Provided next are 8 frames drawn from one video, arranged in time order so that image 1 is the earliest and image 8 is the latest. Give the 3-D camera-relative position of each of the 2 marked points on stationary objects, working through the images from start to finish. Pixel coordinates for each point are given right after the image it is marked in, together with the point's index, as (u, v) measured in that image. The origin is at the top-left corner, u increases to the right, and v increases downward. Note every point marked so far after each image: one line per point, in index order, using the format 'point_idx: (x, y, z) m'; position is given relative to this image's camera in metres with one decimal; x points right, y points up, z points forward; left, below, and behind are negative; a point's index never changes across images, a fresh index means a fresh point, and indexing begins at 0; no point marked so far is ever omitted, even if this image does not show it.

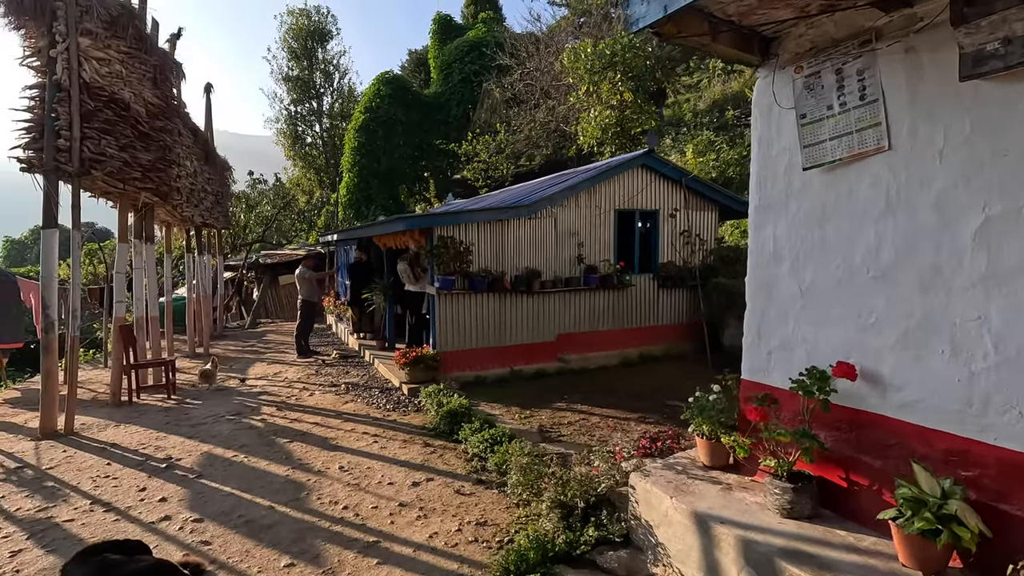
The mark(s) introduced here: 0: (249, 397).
0: (-4.2, -1.8, +8.5) m
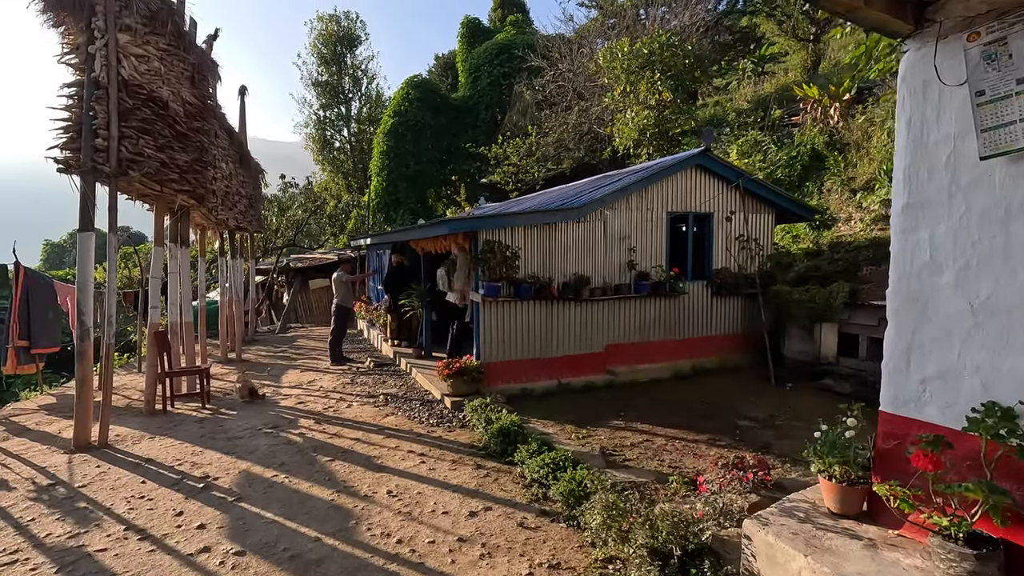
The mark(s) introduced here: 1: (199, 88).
0: (-3.5, -1.9, +8.2) m
1: (-4.9, +3.1, +8.3) m
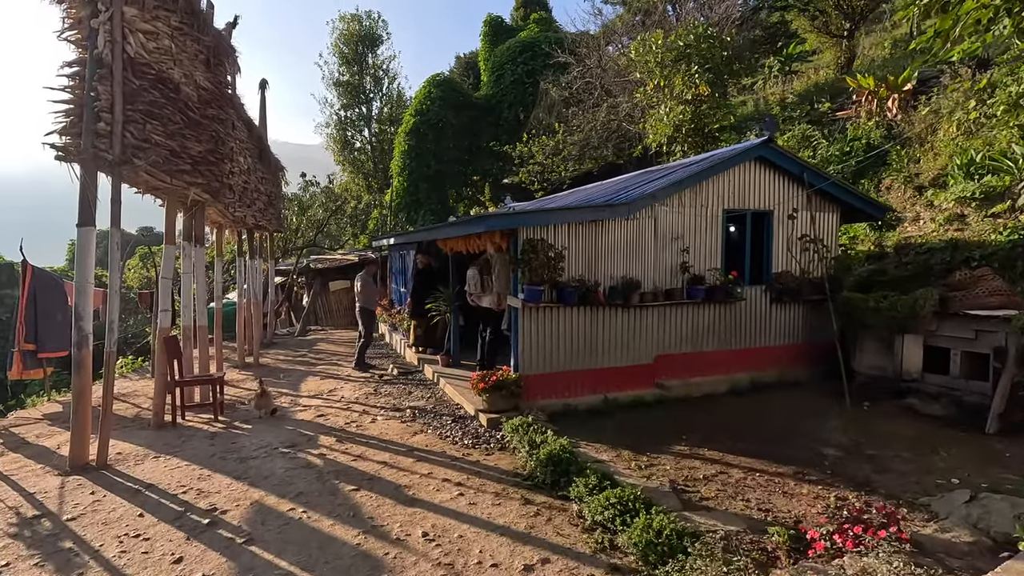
0: (-2.9, -1.9, +7.4) m
1: (-4.3, +3.1, +7.7) m
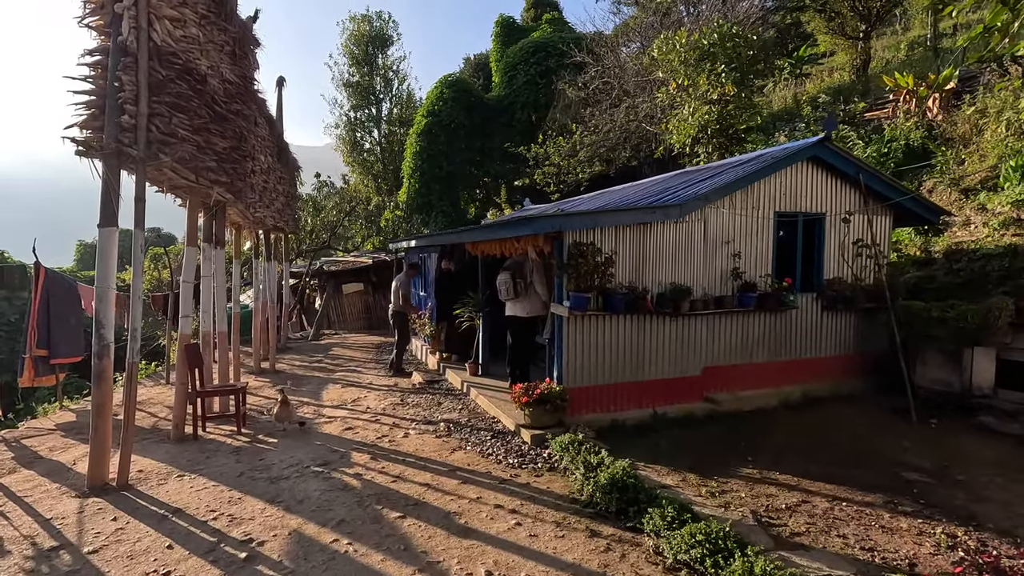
0: (-2.3, -2.0, +7.0) m
1: (-3.7, +3.0, +7.2) m
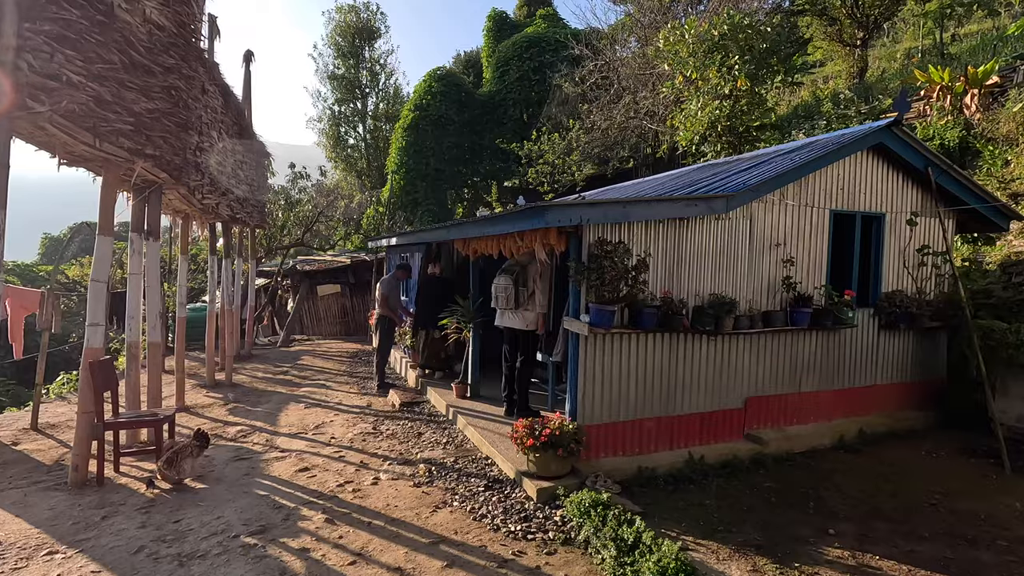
0: (-2.4, -2.0, +5.4) m
1: (-3.6, +3.0, +5.7) m
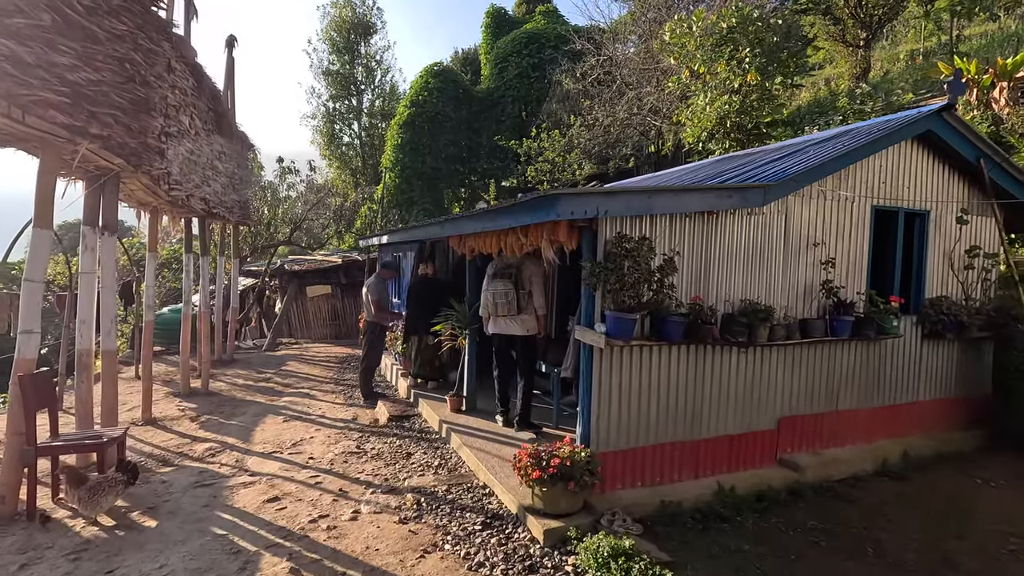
0: (-2.3, -2.0, +4.7) m
1: (-3.6, +3.0, +4.9) m
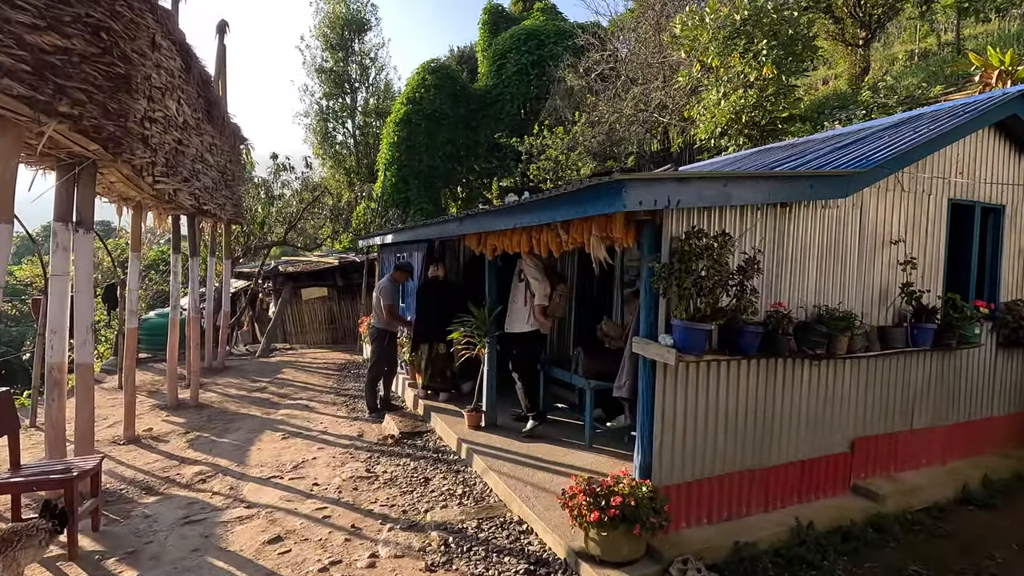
0: (-2.0, -2.1, +3.9) m
1: (-3.2, +2.9, +4.2) m
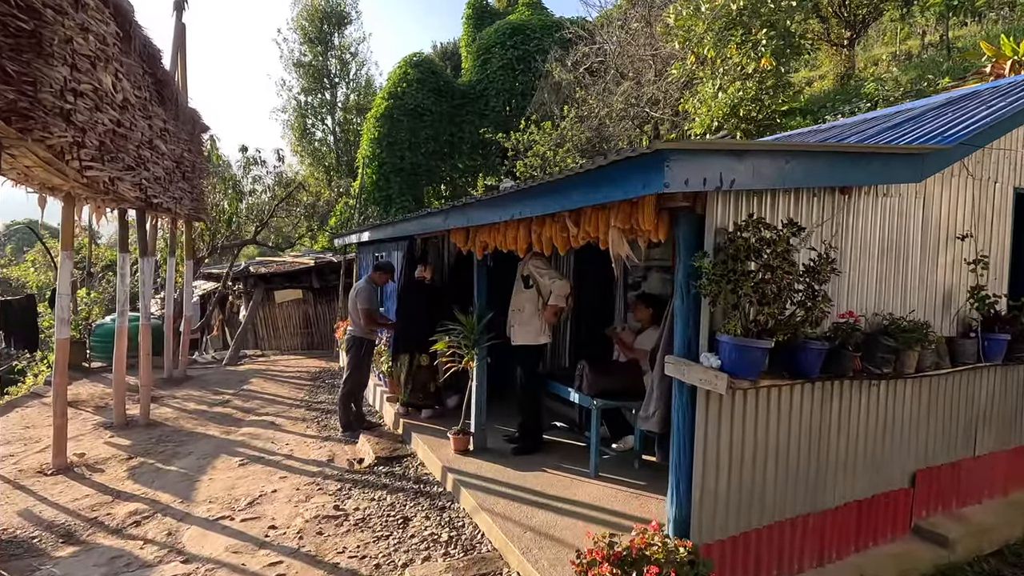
0: (-2.0, -2.1, +3.0) m
1: (-3.2, +2.9, +3.2) m
